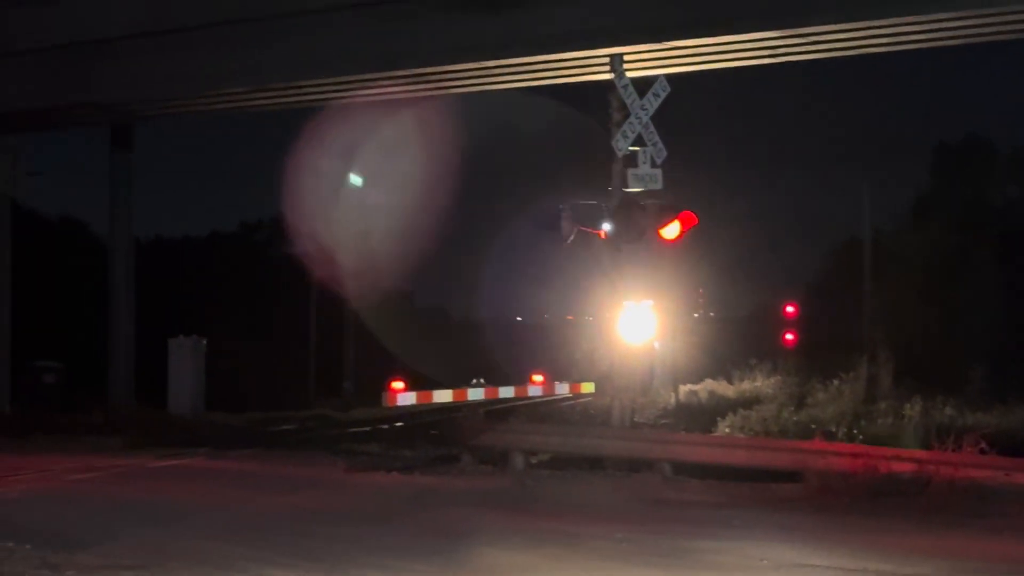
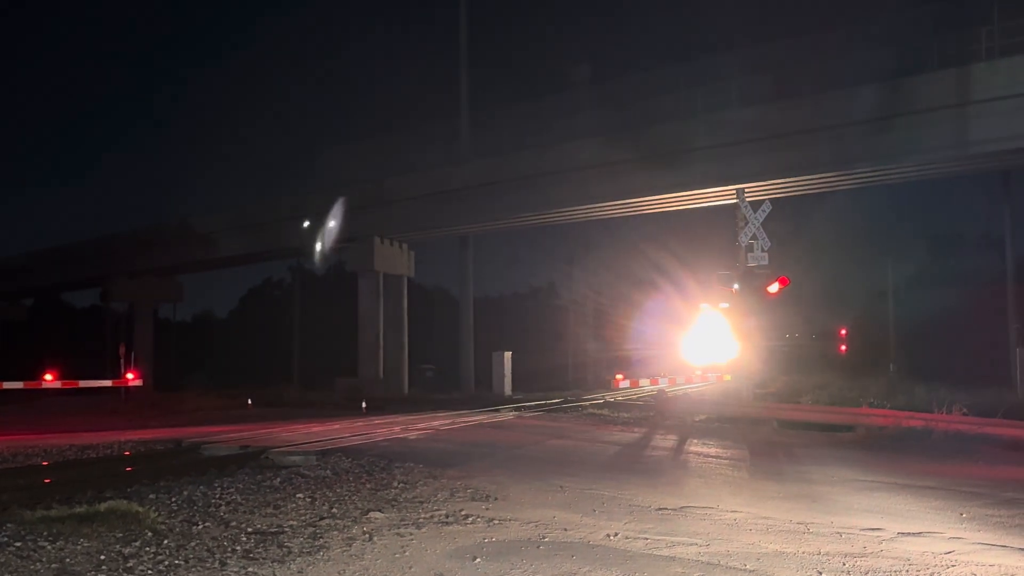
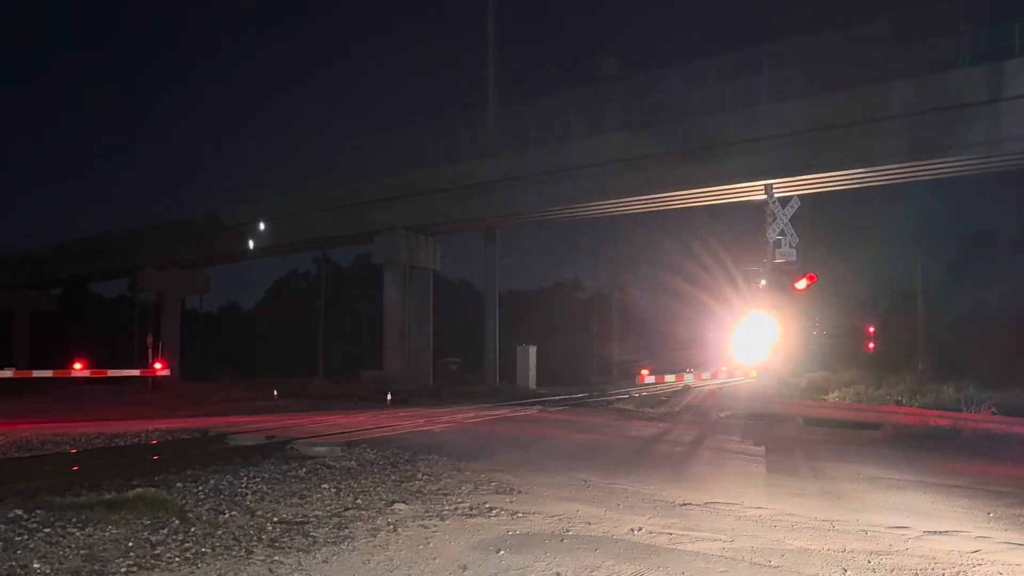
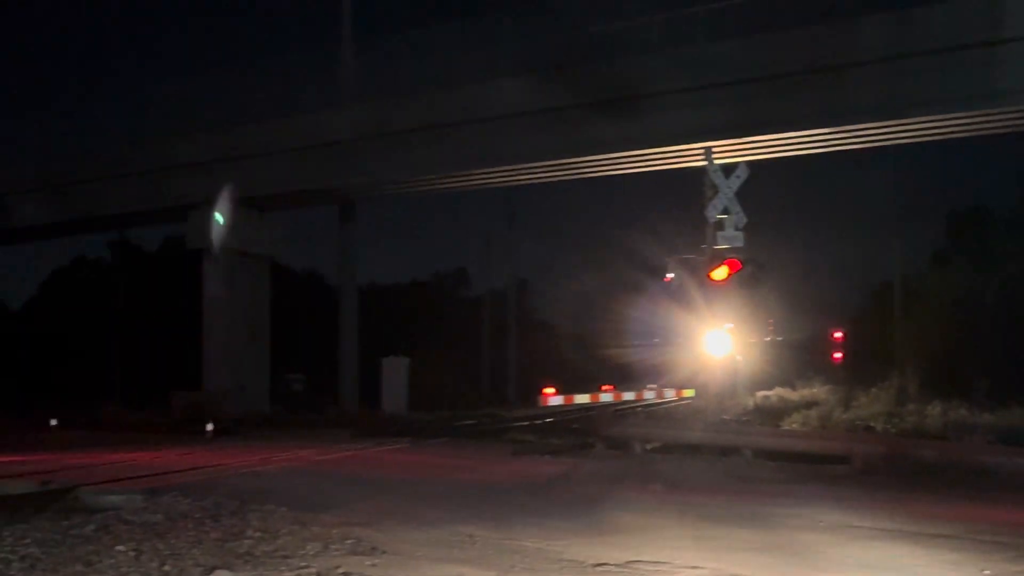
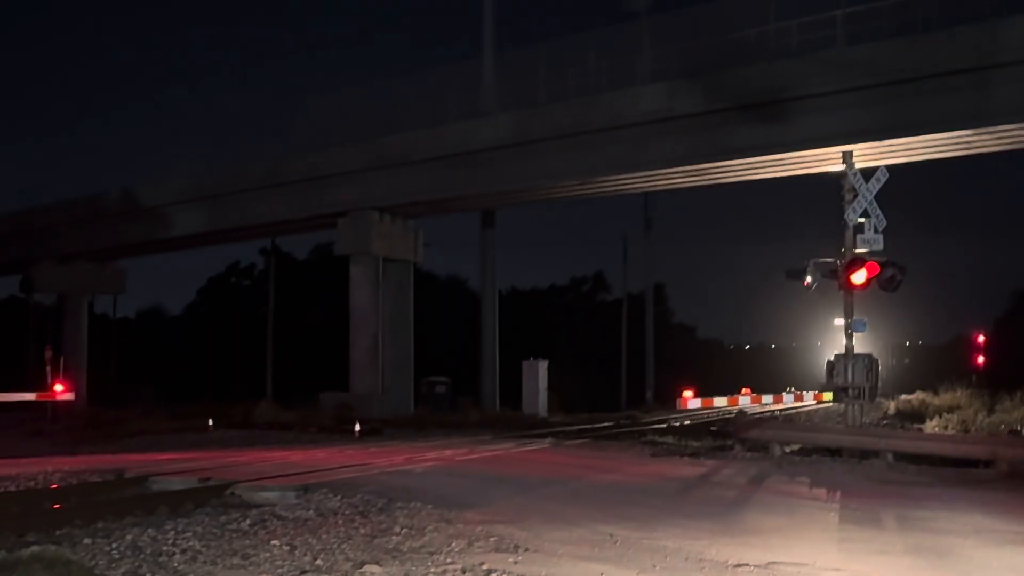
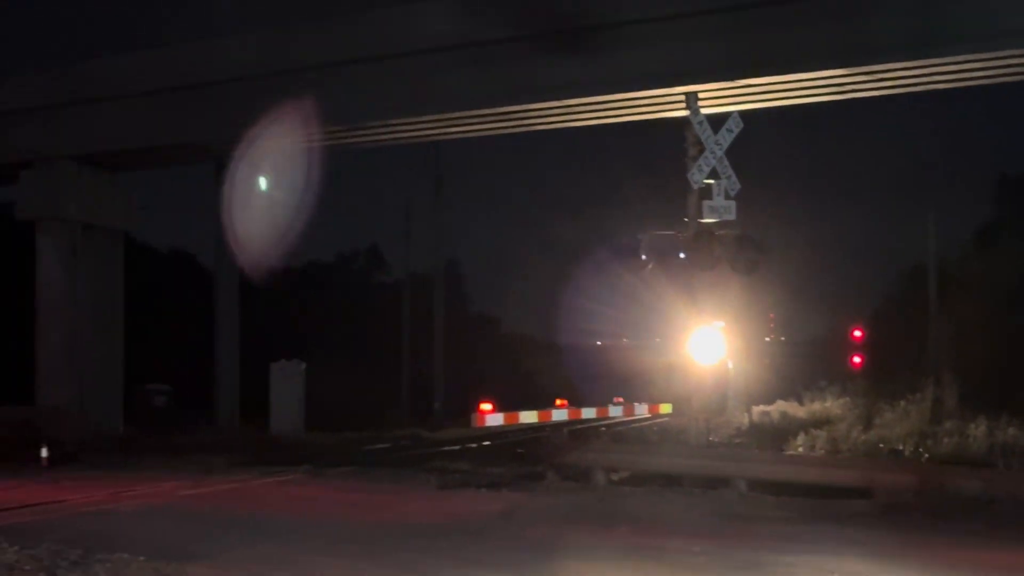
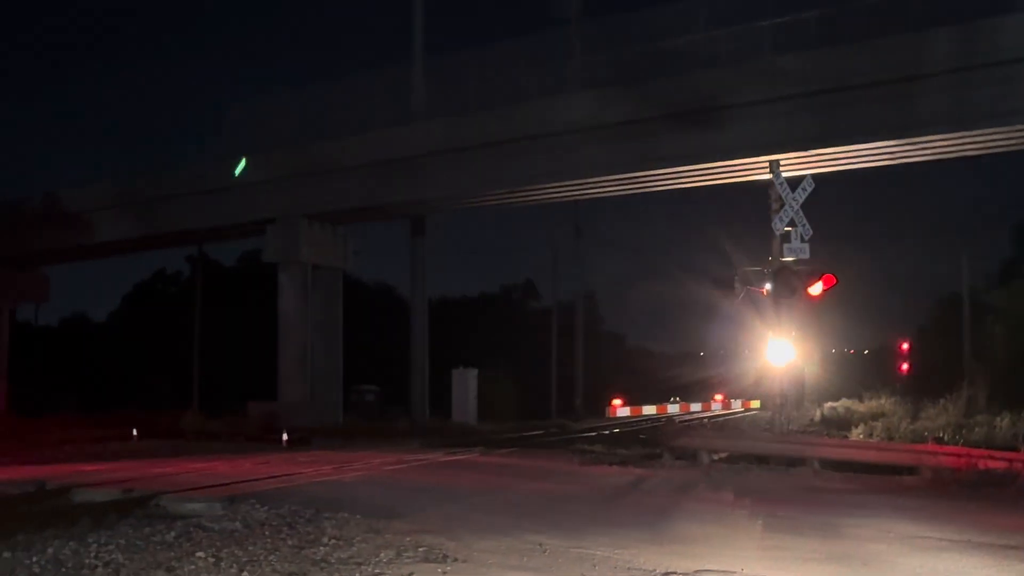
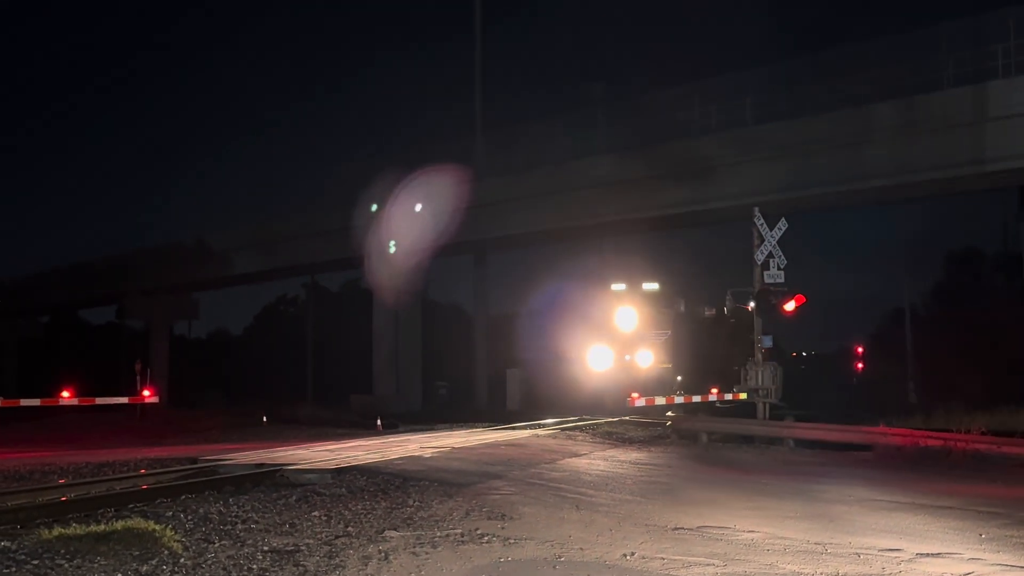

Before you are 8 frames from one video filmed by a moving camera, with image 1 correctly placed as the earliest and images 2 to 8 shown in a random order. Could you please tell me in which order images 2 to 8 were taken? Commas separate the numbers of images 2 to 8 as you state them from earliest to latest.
6, 4, 7, 5, 3, 2, 8
